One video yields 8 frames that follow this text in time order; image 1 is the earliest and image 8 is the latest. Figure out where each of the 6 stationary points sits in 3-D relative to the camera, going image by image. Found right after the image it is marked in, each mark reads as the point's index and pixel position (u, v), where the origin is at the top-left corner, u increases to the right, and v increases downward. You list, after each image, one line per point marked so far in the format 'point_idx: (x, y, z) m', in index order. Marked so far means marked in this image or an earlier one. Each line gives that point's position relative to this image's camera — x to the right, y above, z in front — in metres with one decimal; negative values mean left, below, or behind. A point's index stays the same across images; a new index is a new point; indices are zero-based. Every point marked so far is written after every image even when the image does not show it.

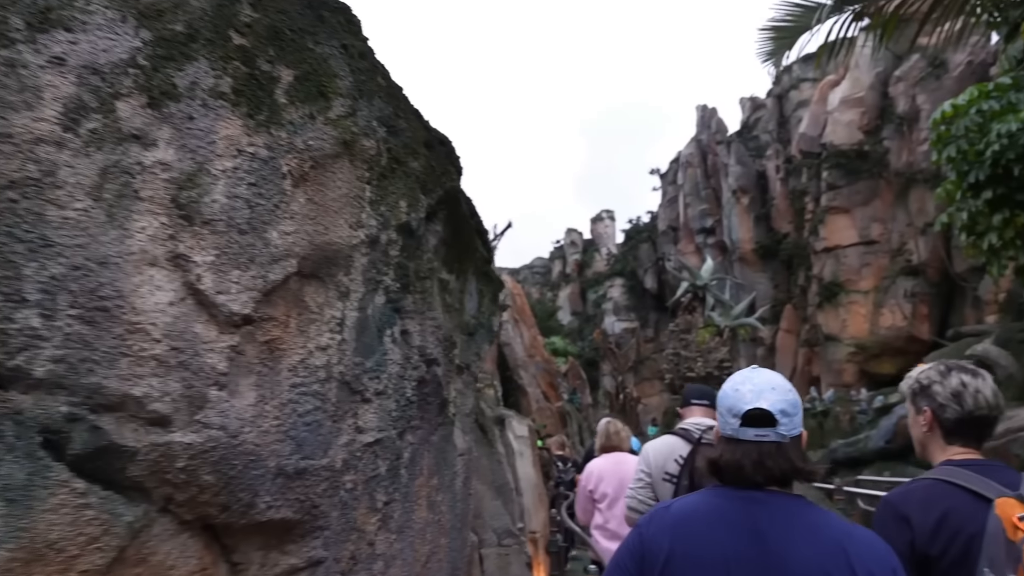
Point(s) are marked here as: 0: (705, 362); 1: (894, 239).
0: (+4.5, -1.7, +13.9) m
1: (+12.1, +1.6, +19.0) m
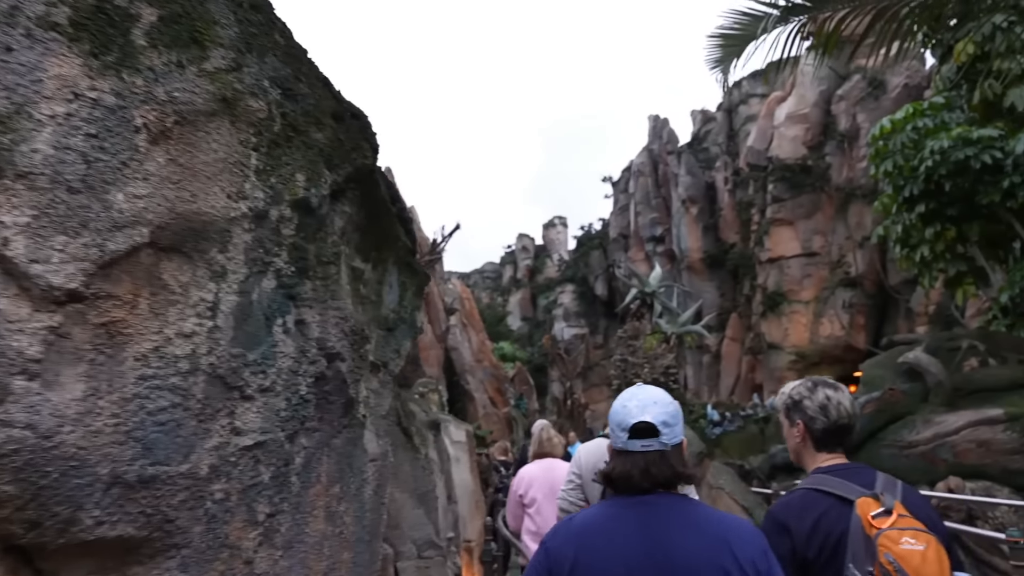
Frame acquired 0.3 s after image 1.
0: (+3.3, -1.9, +14.0) m
1: (+10.5, +1.2, +19.7) m
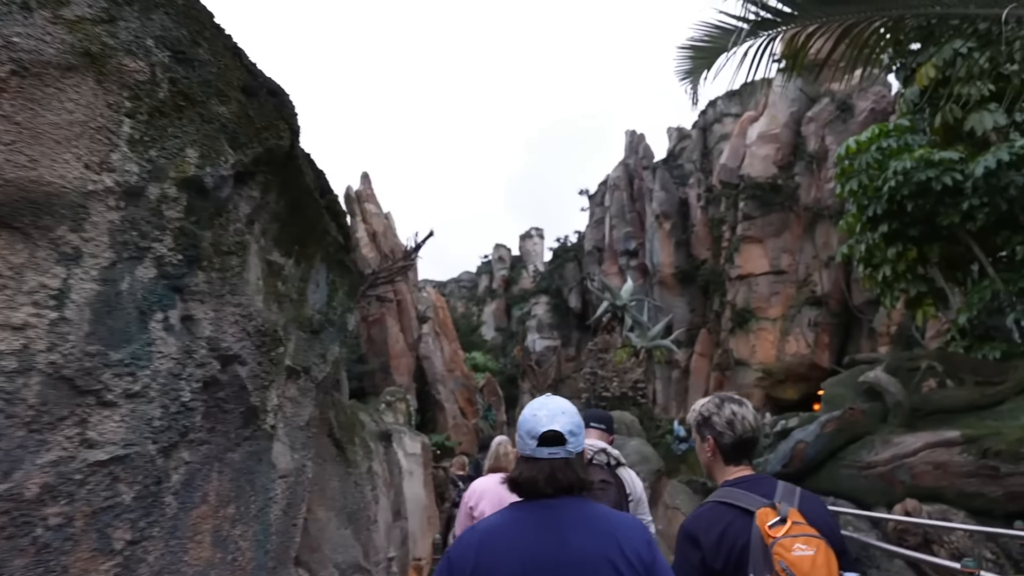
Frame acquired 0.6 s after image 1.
0: (+2.5, -2.2, +13.9) m
1: (+9.6, +0.6, +19.9) m
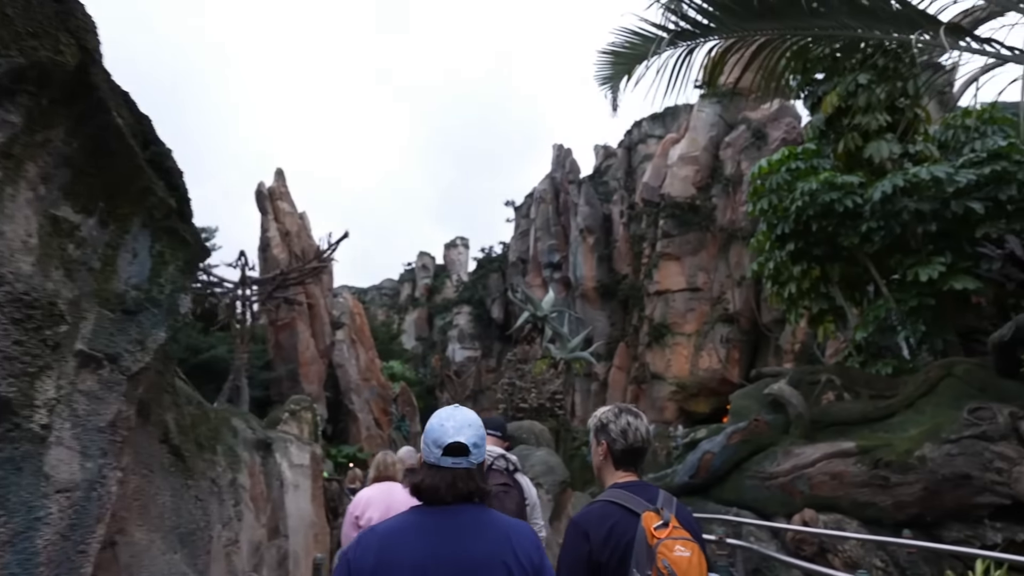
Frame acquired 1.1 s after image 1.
0: (+0.6, -2.4, +13.8) m
1: (+7.0, 0.0, +20.7) m
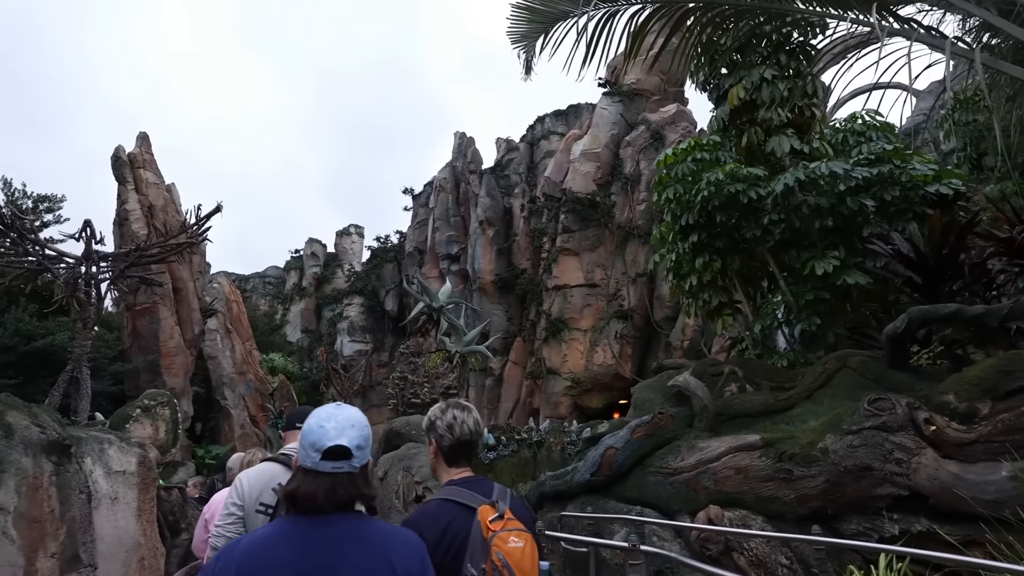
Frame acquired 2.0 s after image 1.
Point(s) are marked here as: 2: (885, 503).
0: (-1.7, -2.2, +13.0) m
1: (+3.5, +0.1, +20.9) m
2: (+3.0, -1.7, +4.9) m
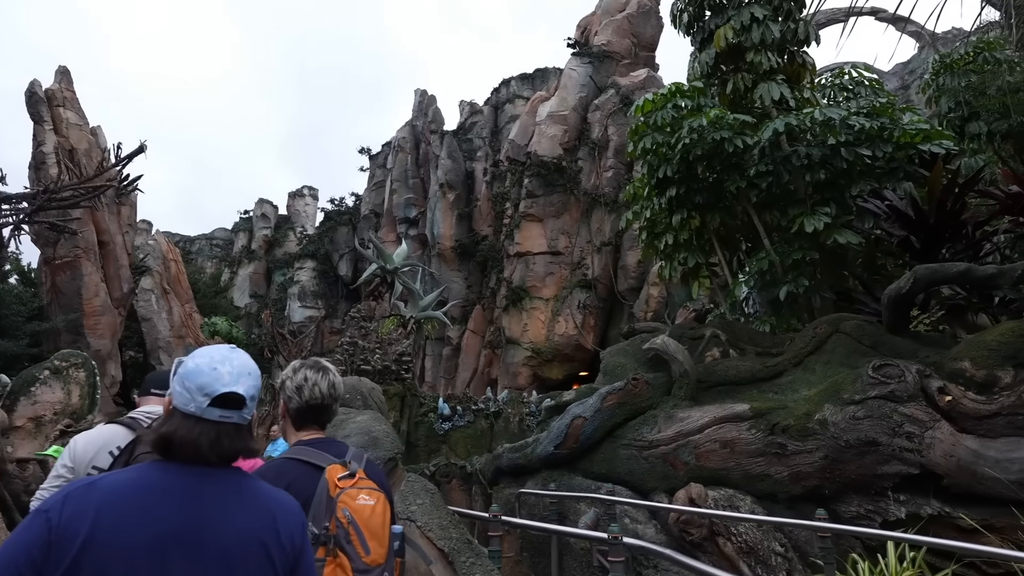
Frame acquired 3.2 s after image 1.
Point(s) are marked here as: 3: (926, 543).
0: (-2.6, -1.3, +12.1) m
1: (+2.1, +1.2, +20.2) m
2: (+2.7, -1.4, +4.3) m
3: (+2.4, -1.5, +3.5) m
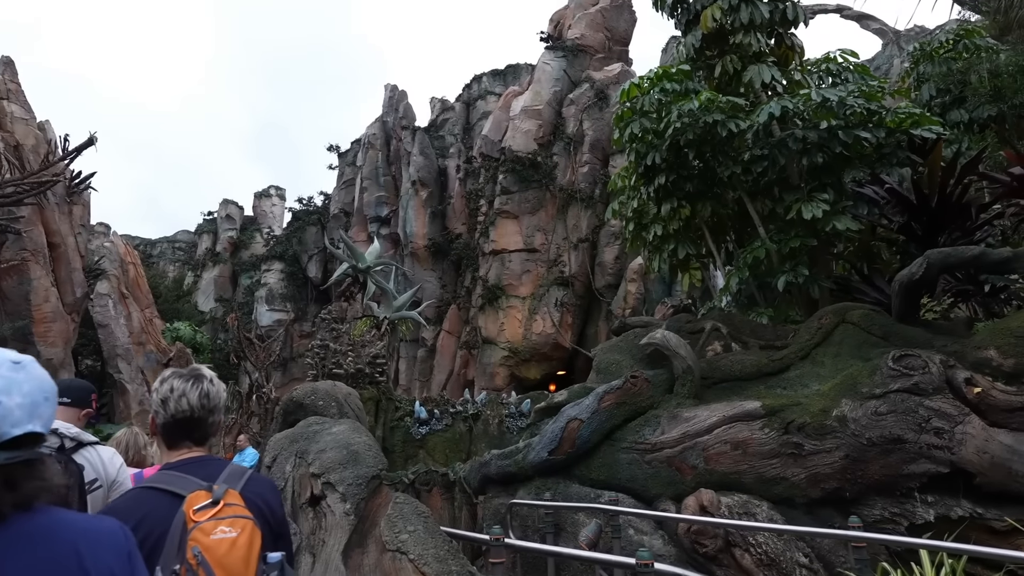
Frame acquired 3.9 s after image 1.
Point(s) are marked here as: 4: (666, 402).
0: (-3.0, -1.3, +11.5) m
1: (+1.3, +1.3, +19.8) m
2: (+2.7, -1.3, +4.0) m
3: (+2.4, -1.4, +3.2) m
4: (+1.3, -0.9, +5.0) m
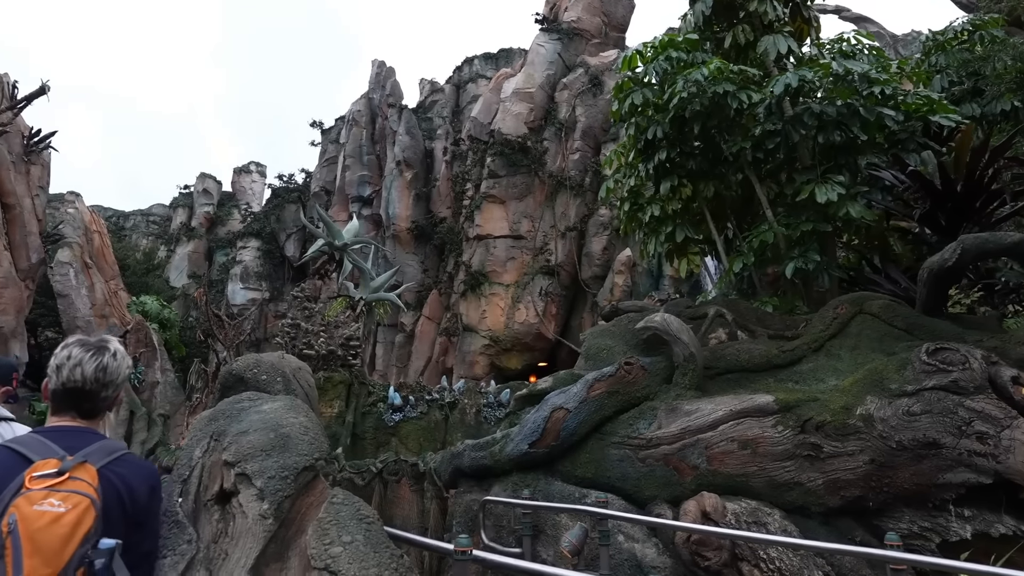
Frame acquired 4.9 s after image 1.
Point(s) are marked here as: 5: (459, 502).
0: (-3.3, -0.9, +10.8) m
1: (+0.9, +1.6, +19.2) m
2: (+2.5, -1.2, +3.4) m
3: (+2.3, -1.3, +2.7) m
4: (+1.1, -0.8, +4.4) m
5: (-0.4, -1.7, +4.8) m
